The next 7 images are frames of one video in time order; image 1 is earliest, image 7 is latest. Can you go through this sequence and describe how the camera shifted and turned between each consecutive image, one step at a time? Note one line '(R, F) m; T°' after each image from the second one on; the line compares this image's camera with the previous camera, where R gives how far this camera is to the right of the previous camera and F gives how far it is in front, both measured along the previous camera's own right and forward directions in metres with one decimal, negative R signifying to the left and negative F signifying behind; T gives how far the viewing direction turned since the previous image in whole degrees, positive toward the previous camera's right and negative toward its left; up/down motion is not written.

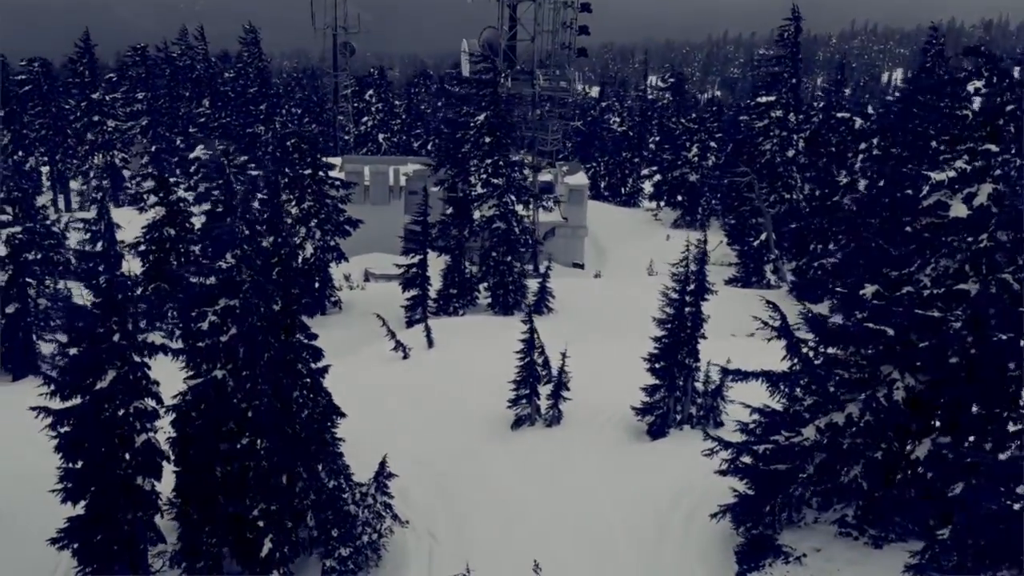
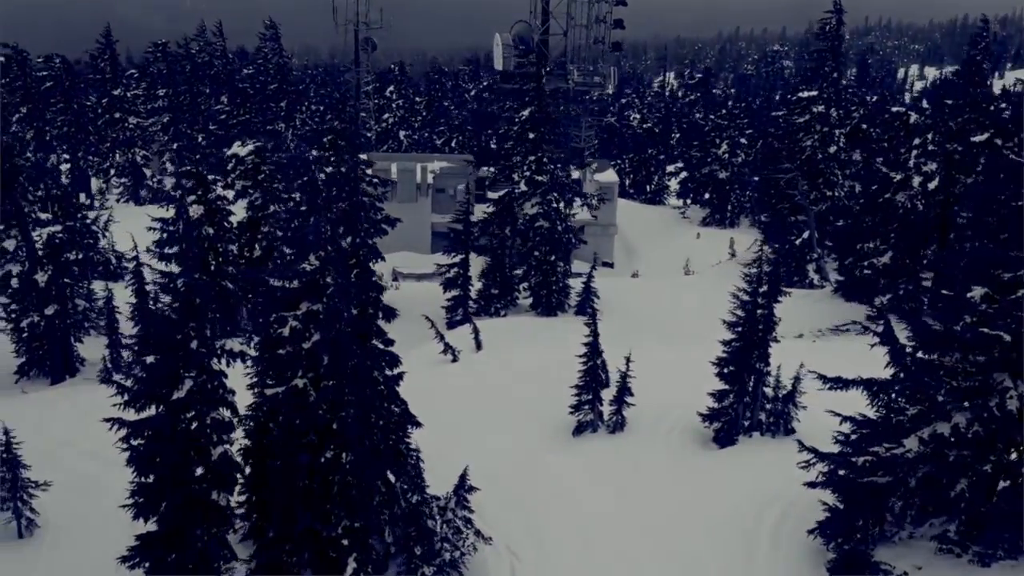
(-1.2, +0.8) m; 0°
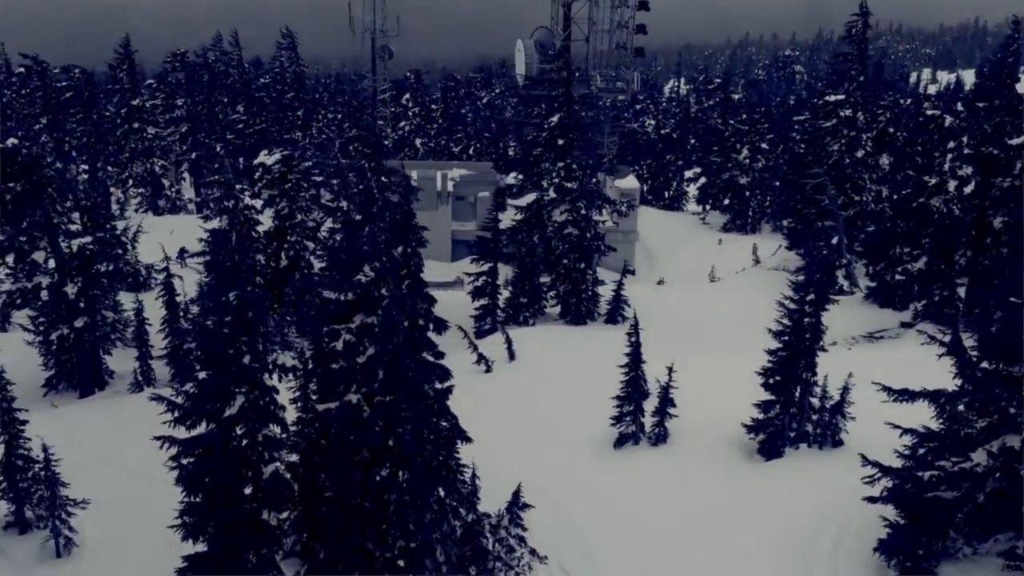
(-0.6, +0.4) m; -1°
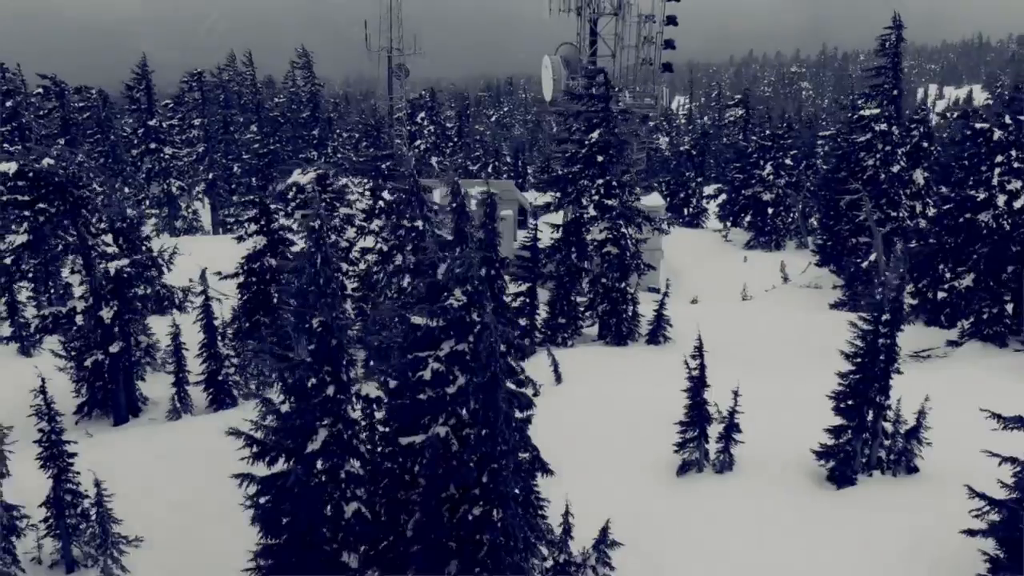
(-1.1, +0.8) m; 0°
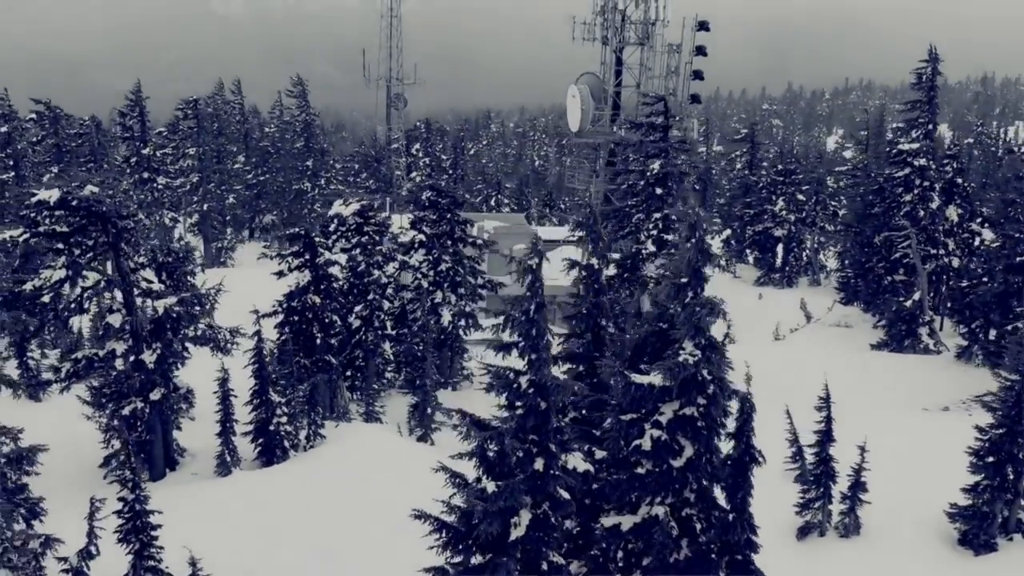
(-2.7, +1.9) m; +2°
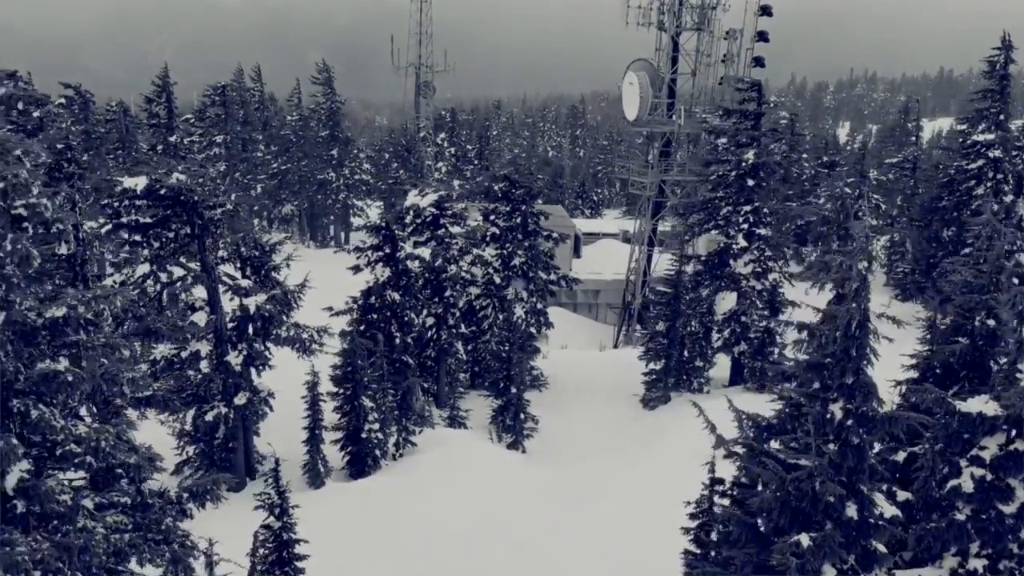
(-2.4, +1.6) m; 0°
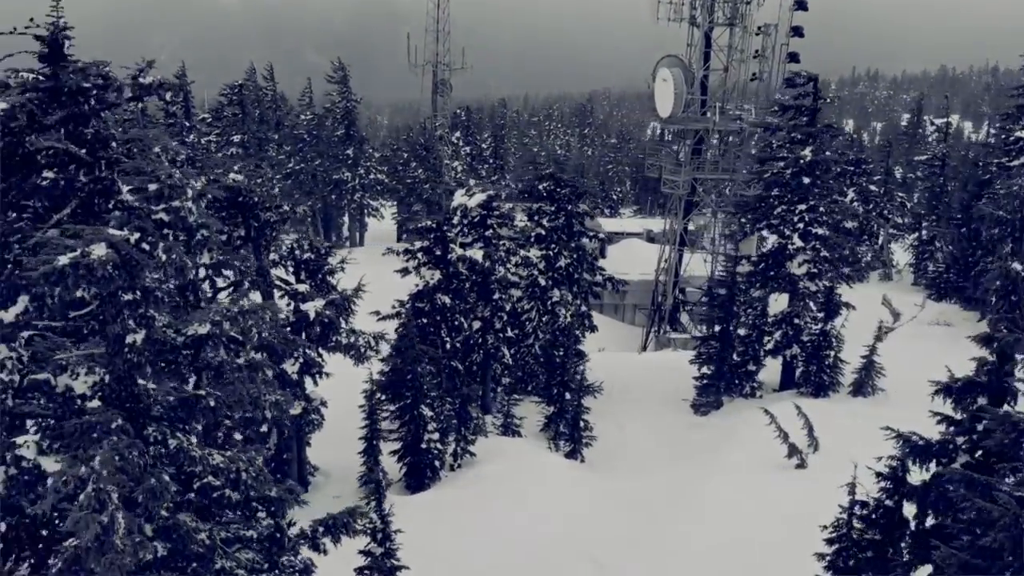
(-1.4, +0.8) m; 0°
